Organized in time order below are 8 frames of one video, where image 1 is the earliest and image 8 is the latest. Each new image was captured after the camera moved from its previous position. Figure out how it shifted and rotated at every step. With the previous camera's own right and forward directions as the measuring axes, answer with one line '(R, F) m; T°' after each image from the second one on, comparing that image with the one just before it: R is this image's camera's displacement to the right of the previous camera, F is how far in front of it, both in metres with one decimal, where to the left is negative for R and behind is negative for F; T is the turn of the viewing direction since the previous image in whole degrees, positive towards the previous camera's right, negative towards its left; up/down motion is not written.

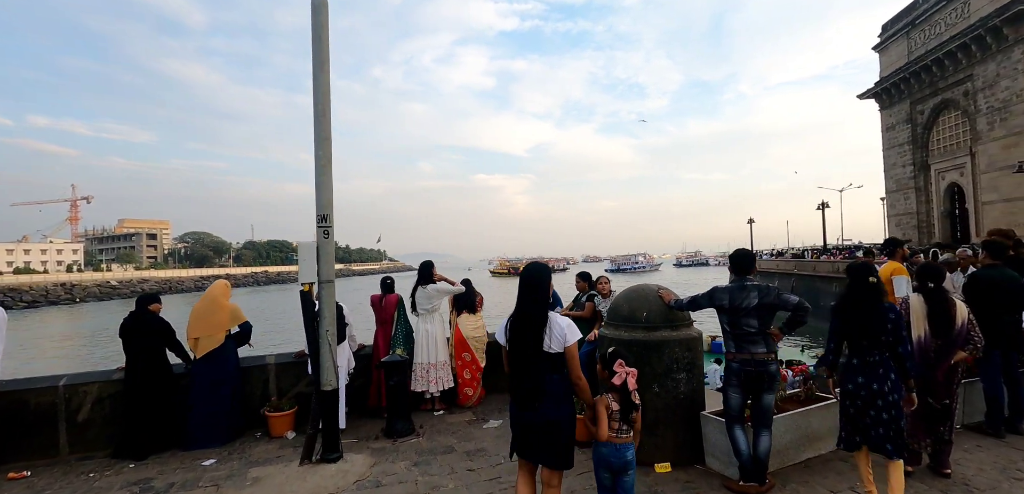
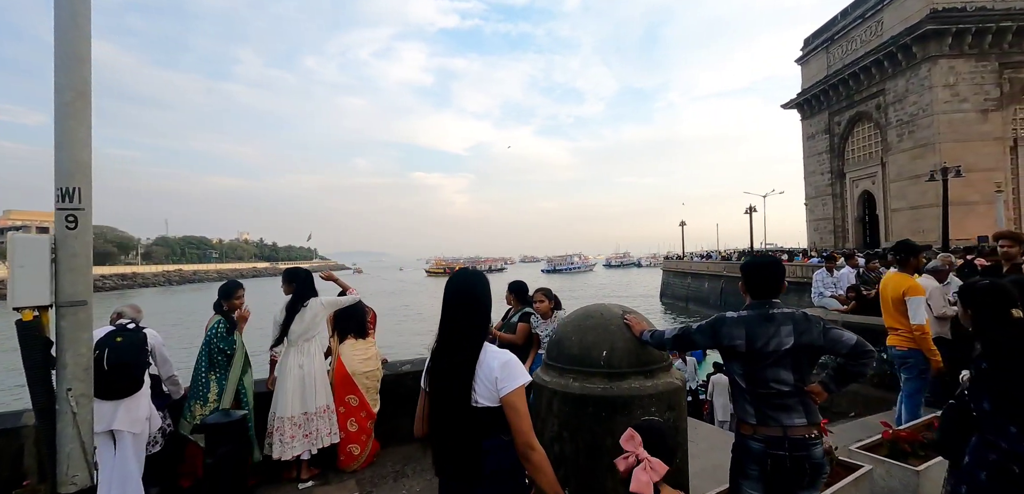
(+0.3, +1.5) m; +7°
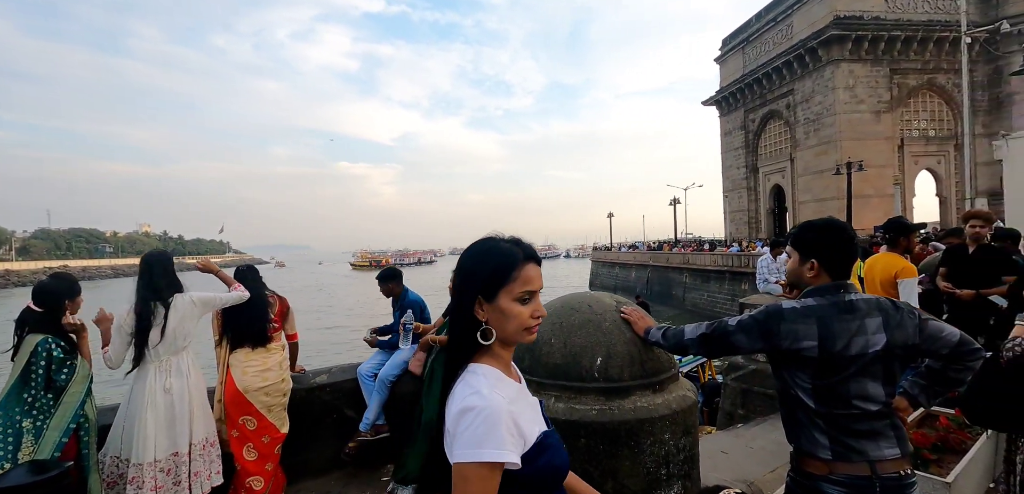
(-0.1, +0.8) m; +8°
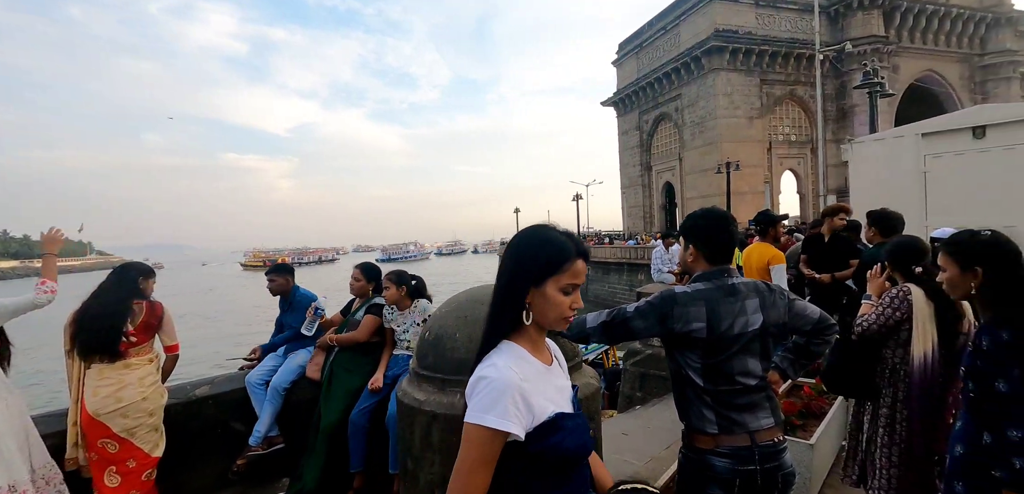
(0.0, +0.1) m; +11°
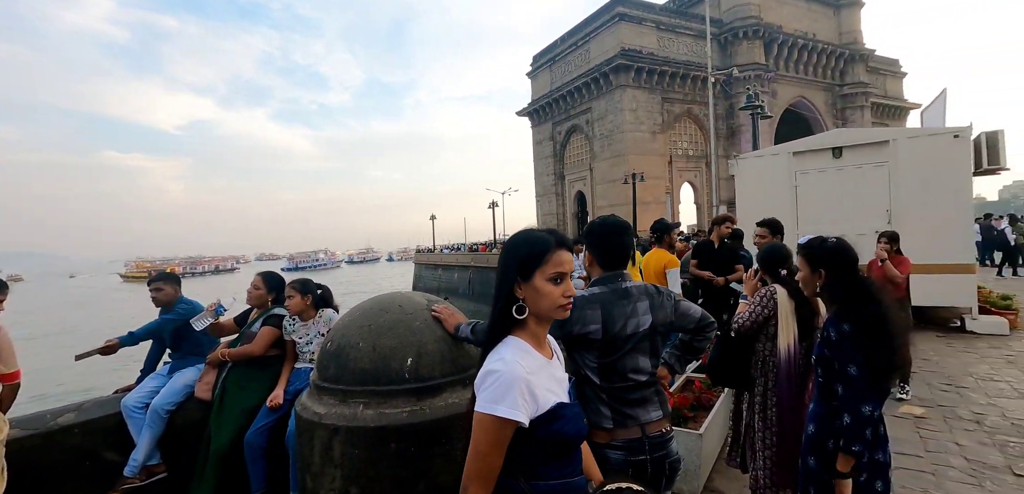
(0.0, 0.0) m; +10°
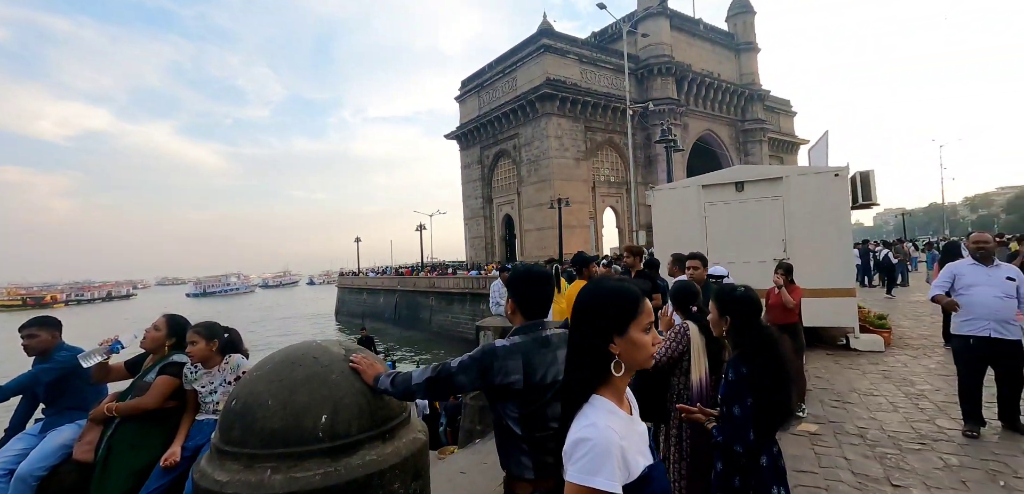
(0.0, 0.0) m; +9°
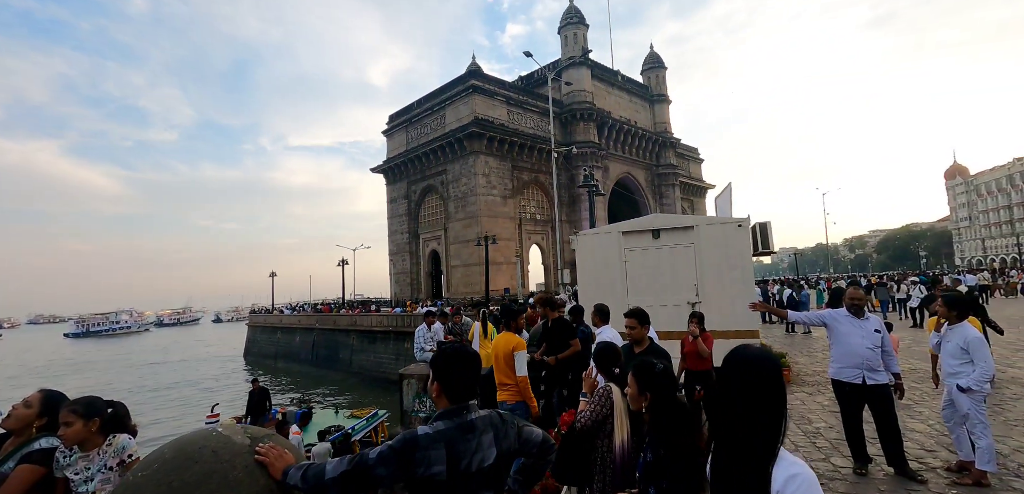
(0.0, 0.0) m; +9°
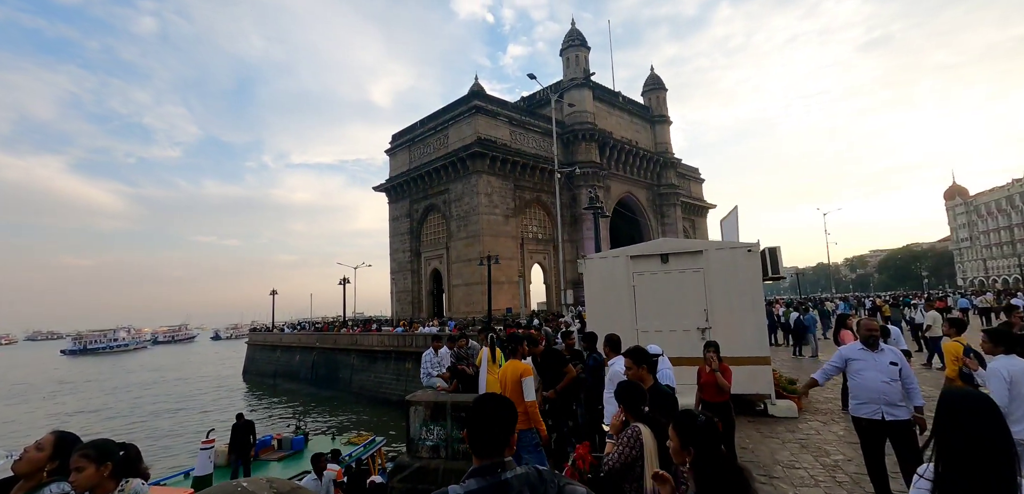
(-0.1, 0.0) m; 0°
